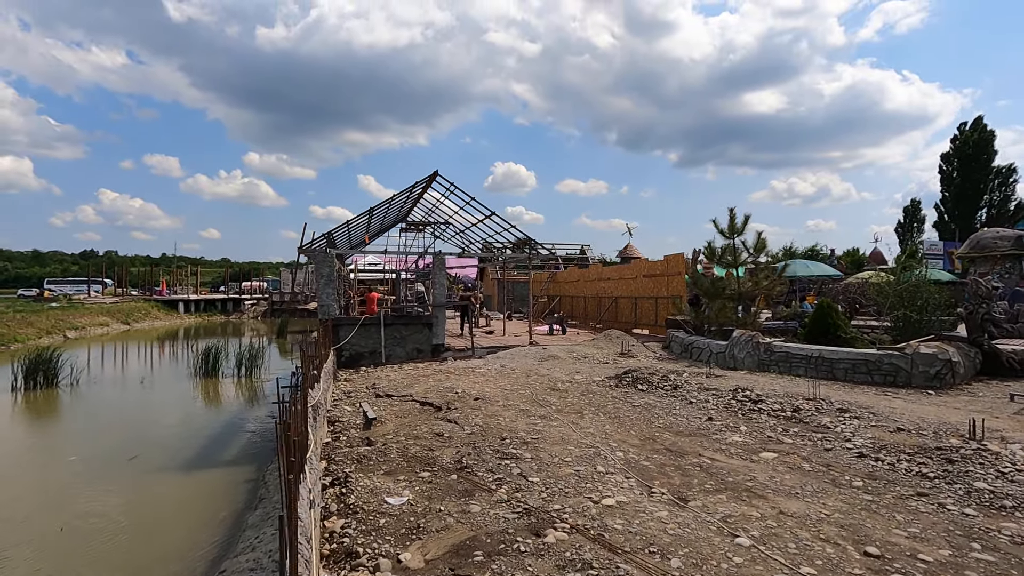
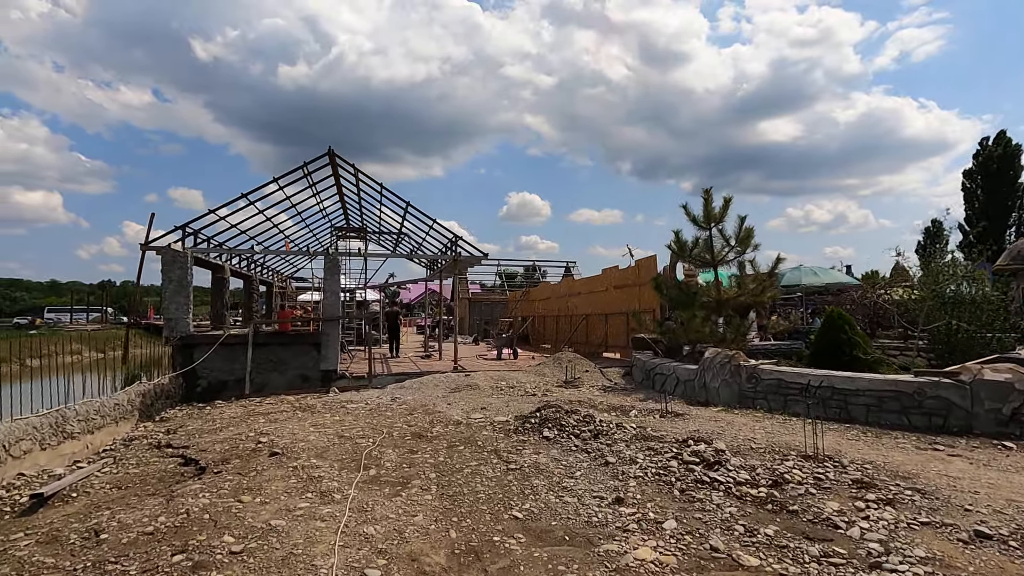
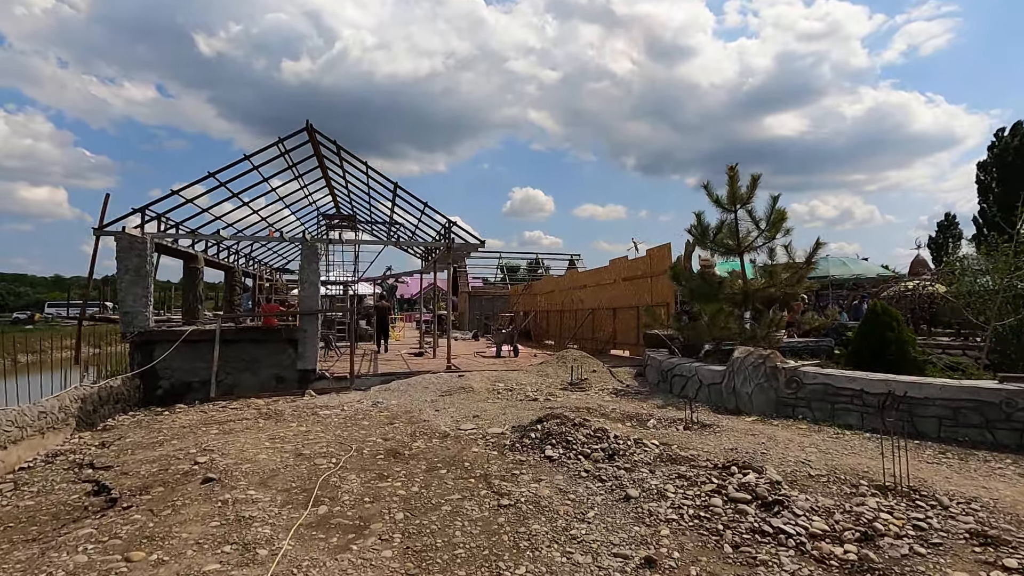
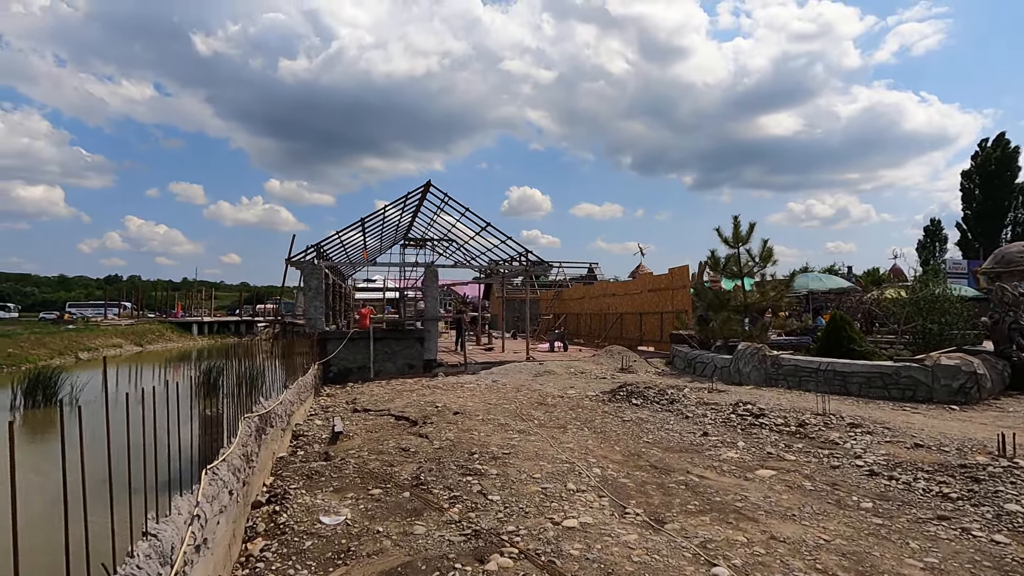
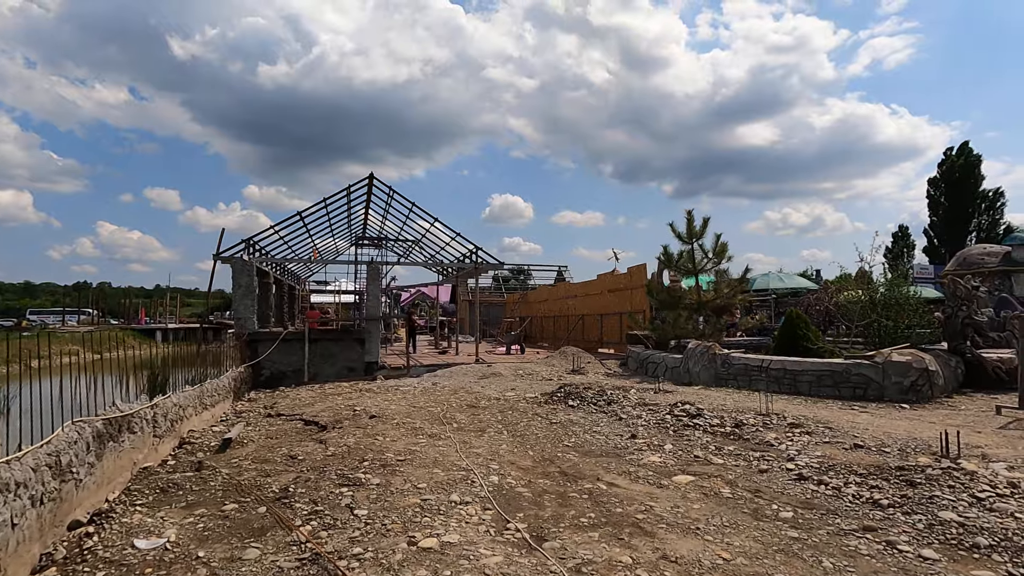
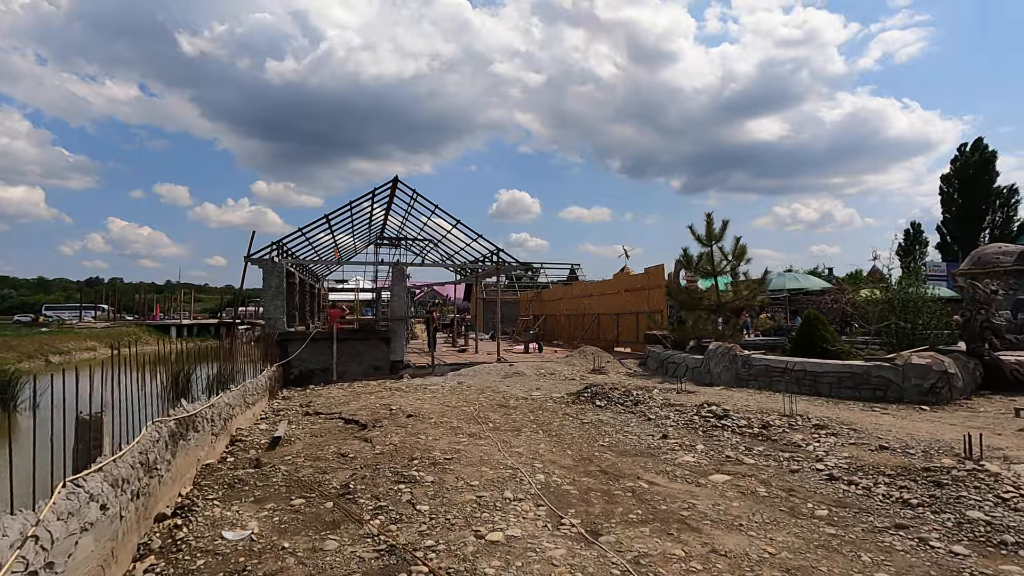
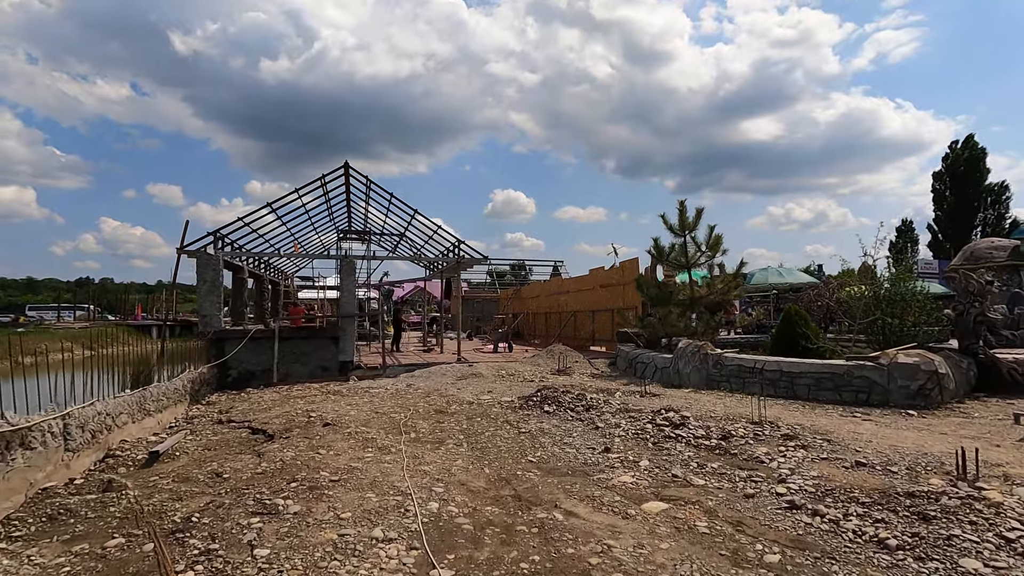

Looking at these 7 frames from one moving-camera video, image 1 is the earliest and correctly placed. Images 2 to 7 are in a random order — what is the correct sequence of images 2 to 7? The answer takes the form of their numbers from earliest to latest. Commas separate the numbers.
4, 6, 5, 7, 2, 3
